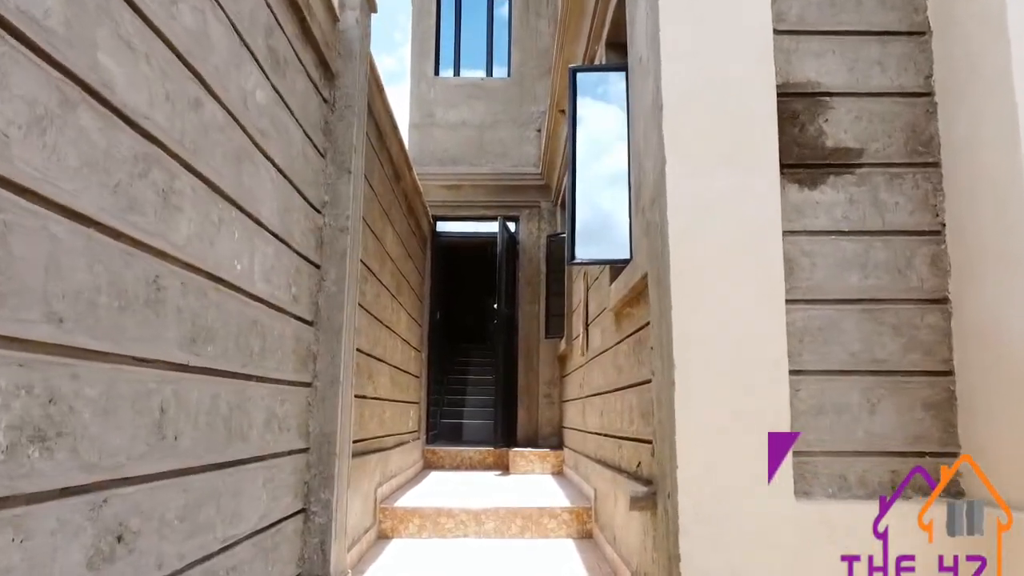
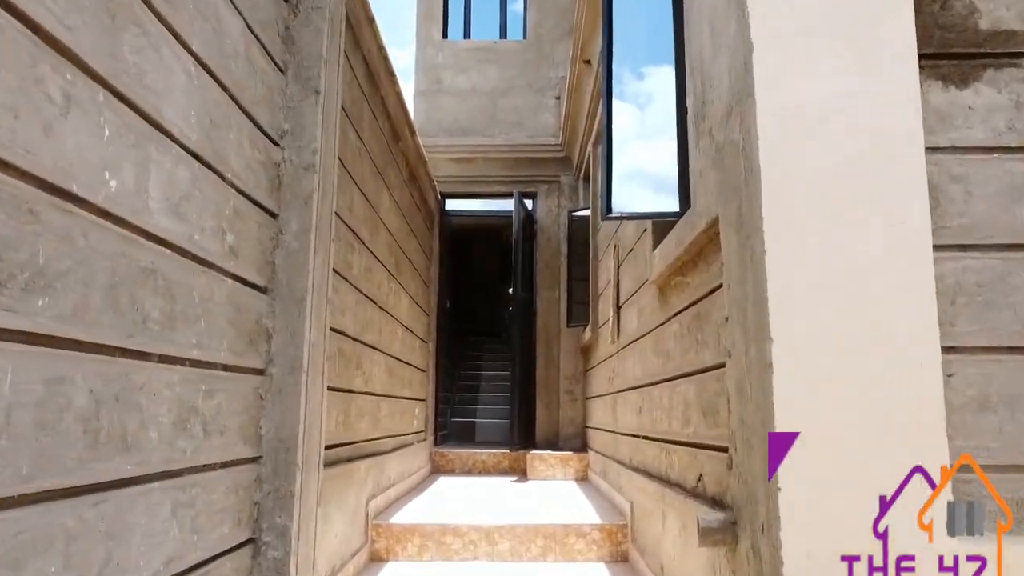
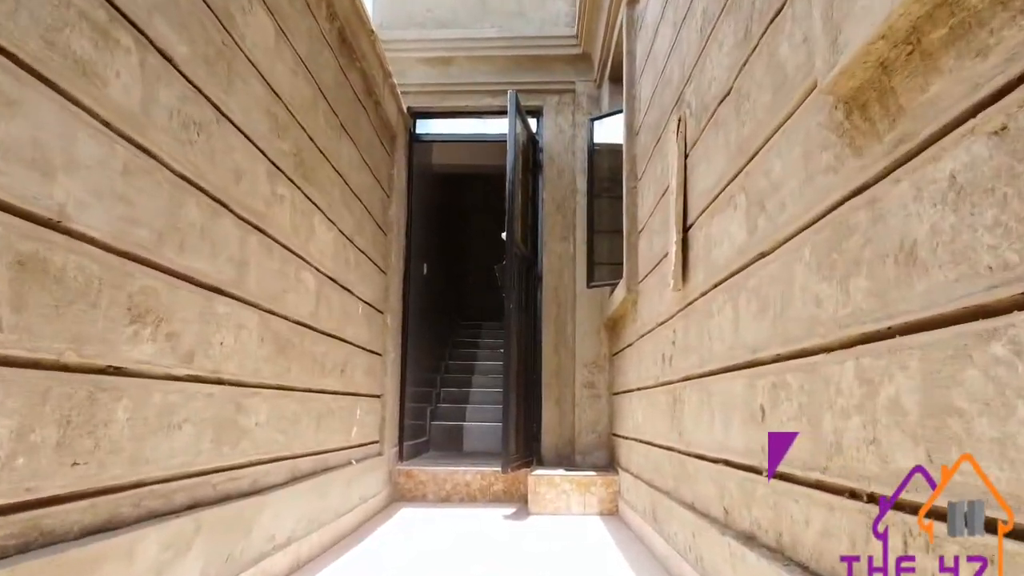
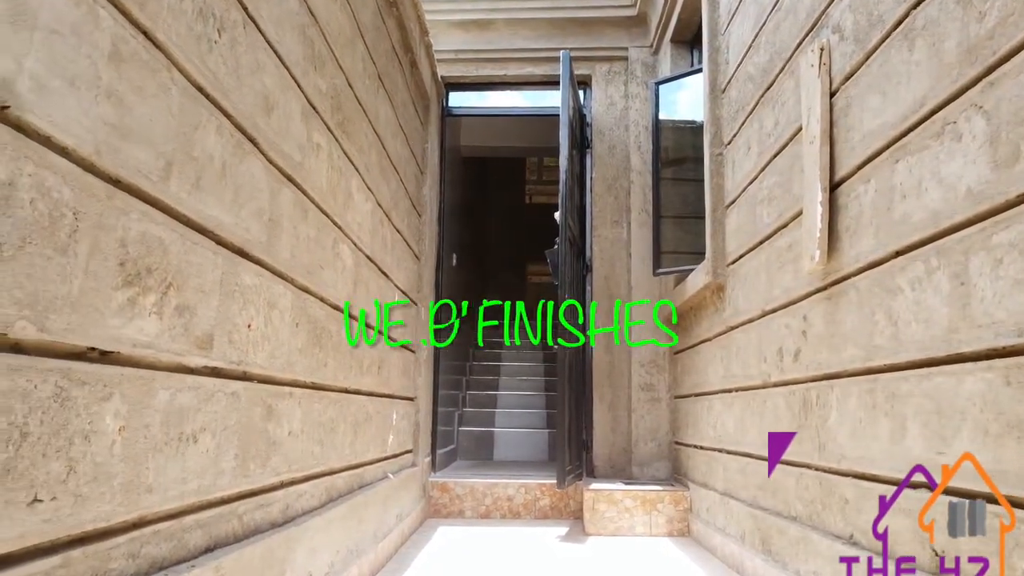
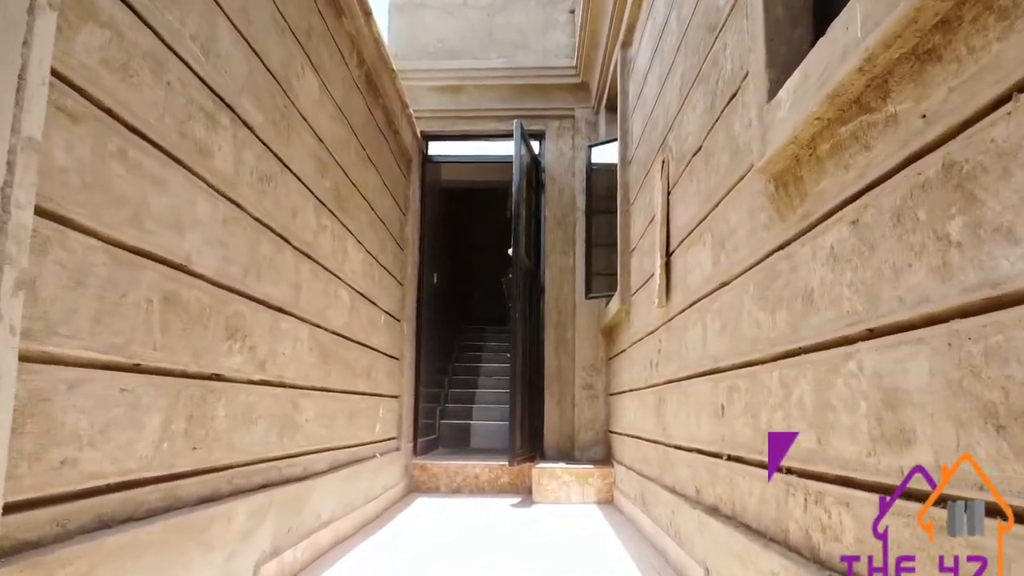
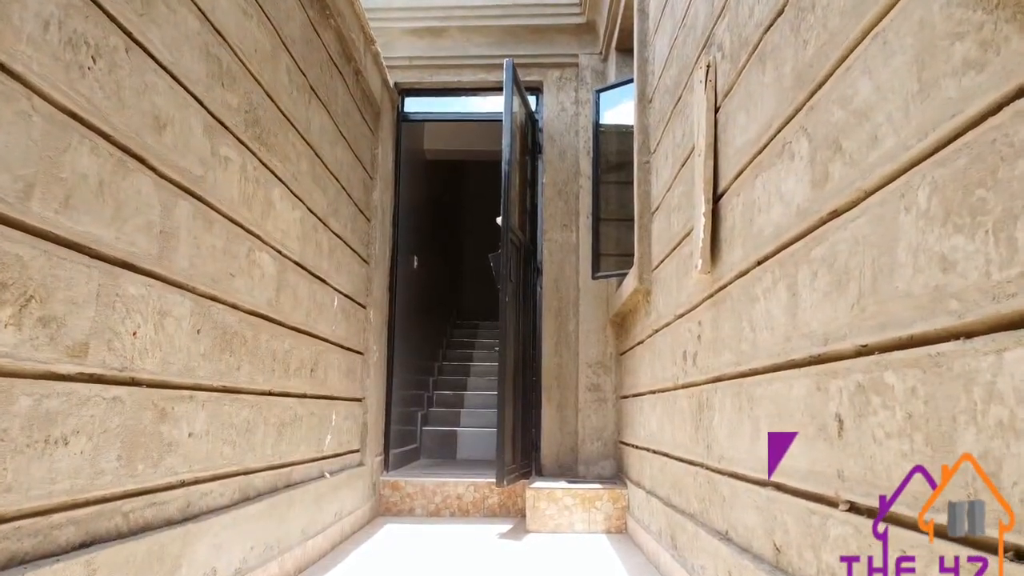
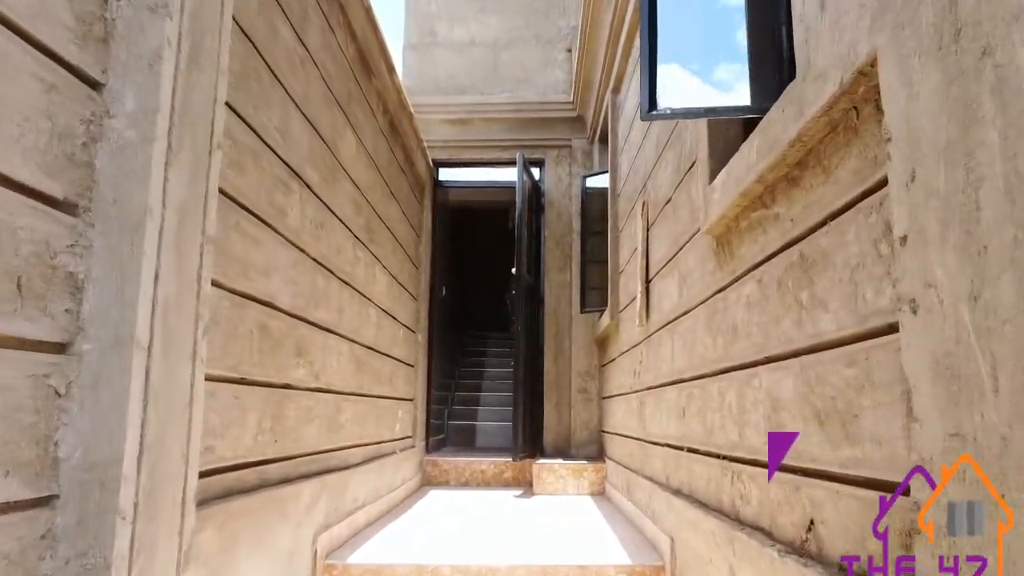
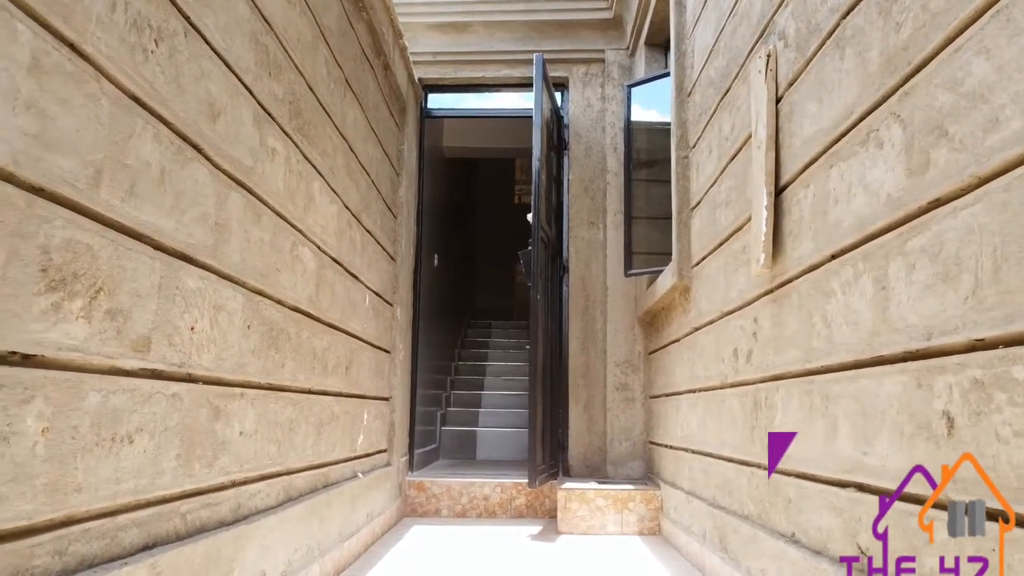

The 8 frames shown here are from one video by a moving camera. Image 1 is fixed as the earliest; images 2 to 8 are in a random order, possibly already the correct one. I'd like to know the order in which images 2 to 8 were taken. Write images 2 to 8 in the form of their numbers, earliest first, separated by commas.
2, 7, 5, 3, 6, 8, 4
